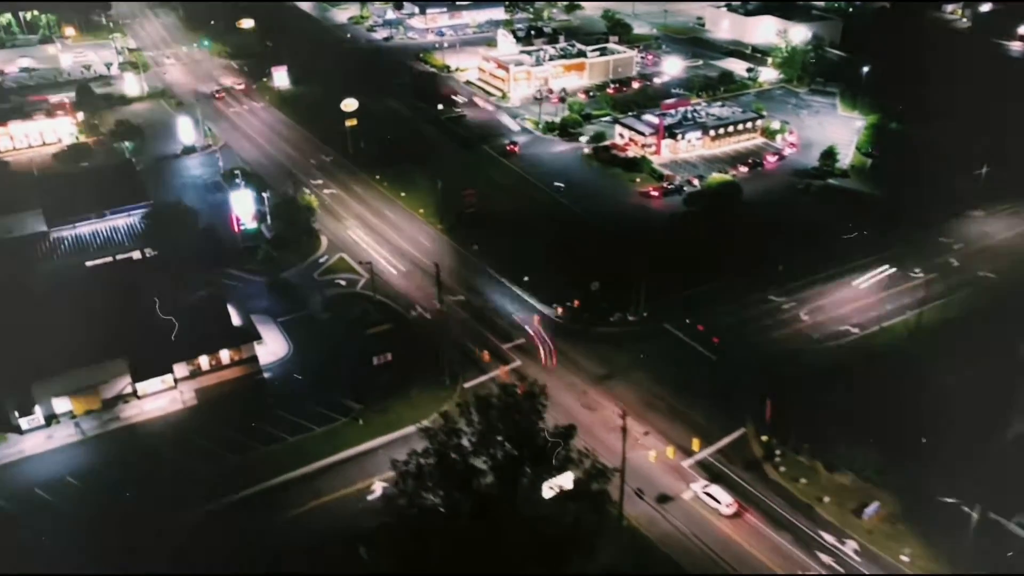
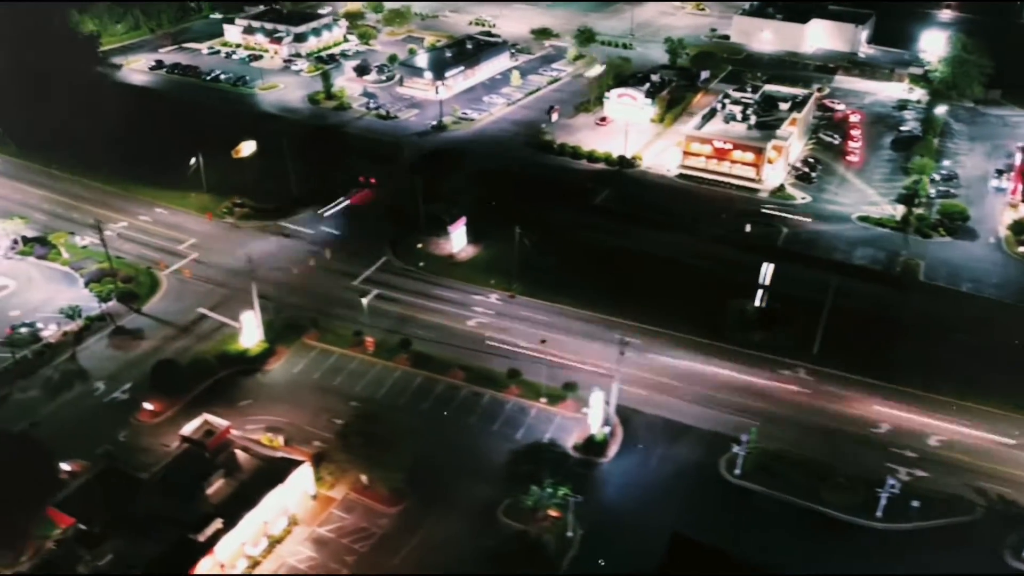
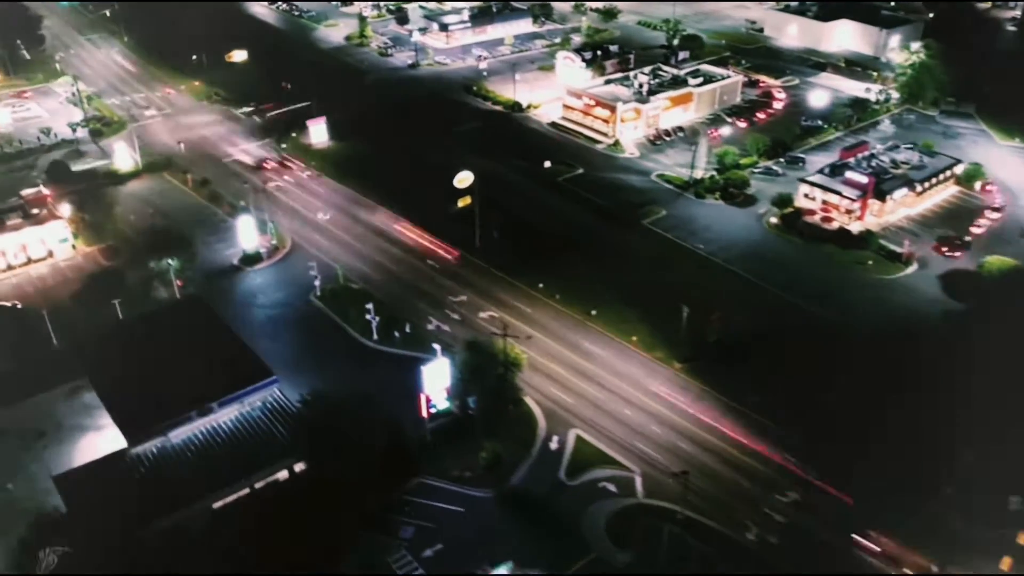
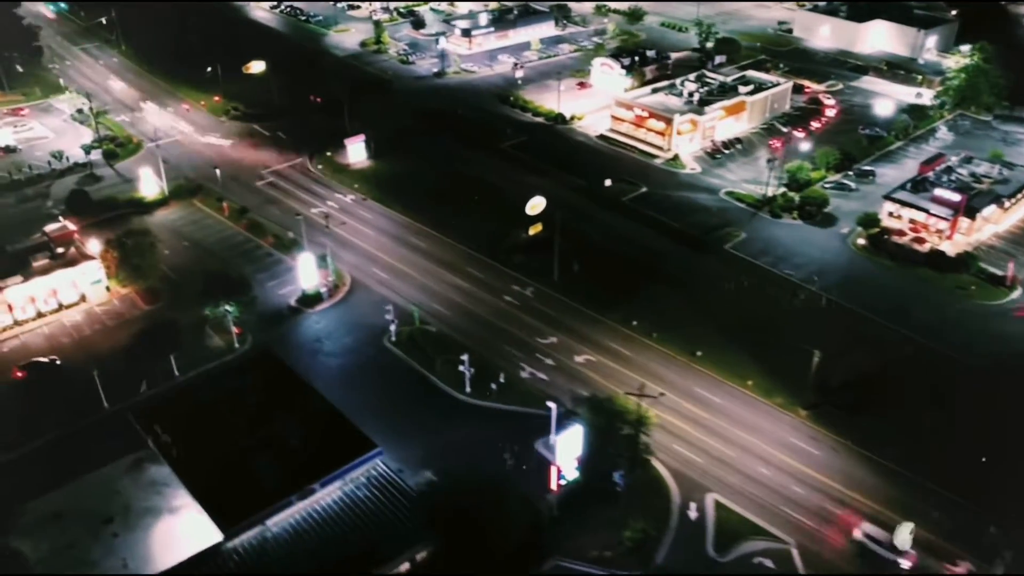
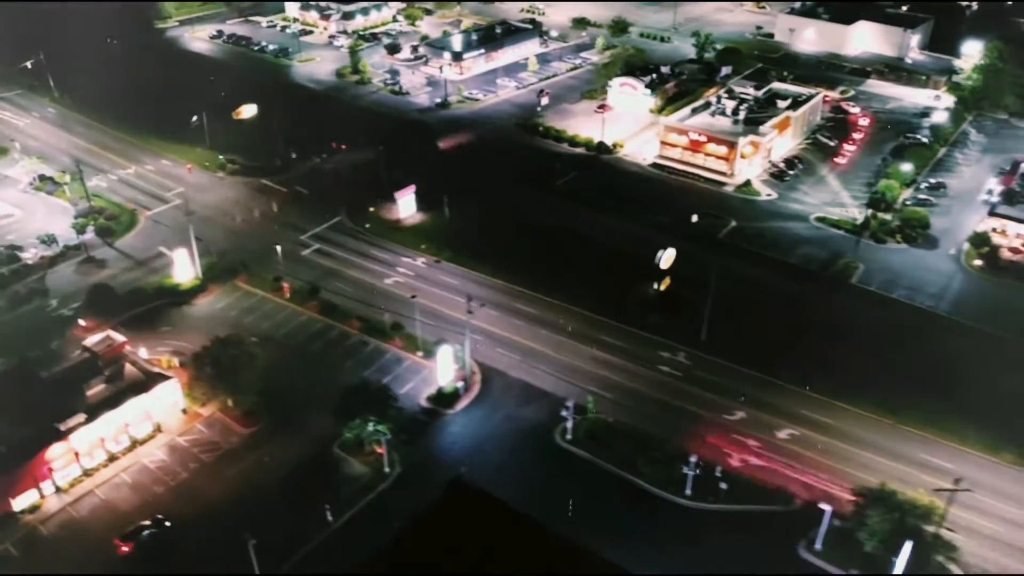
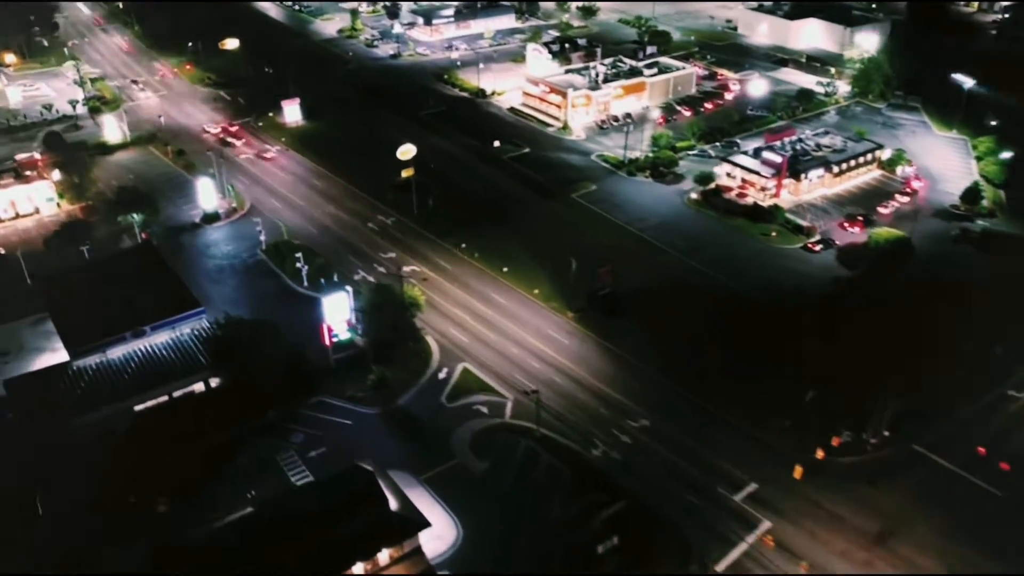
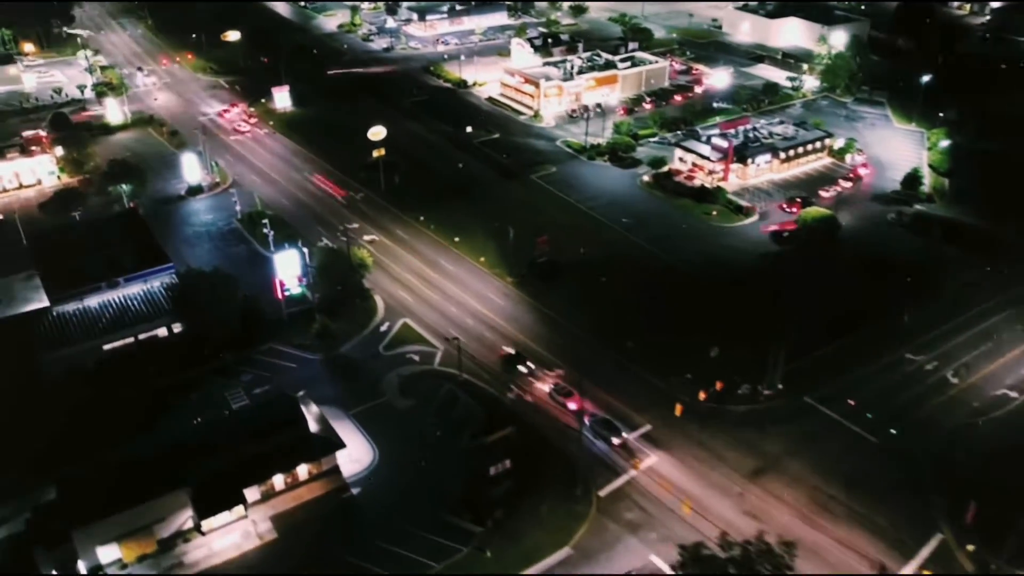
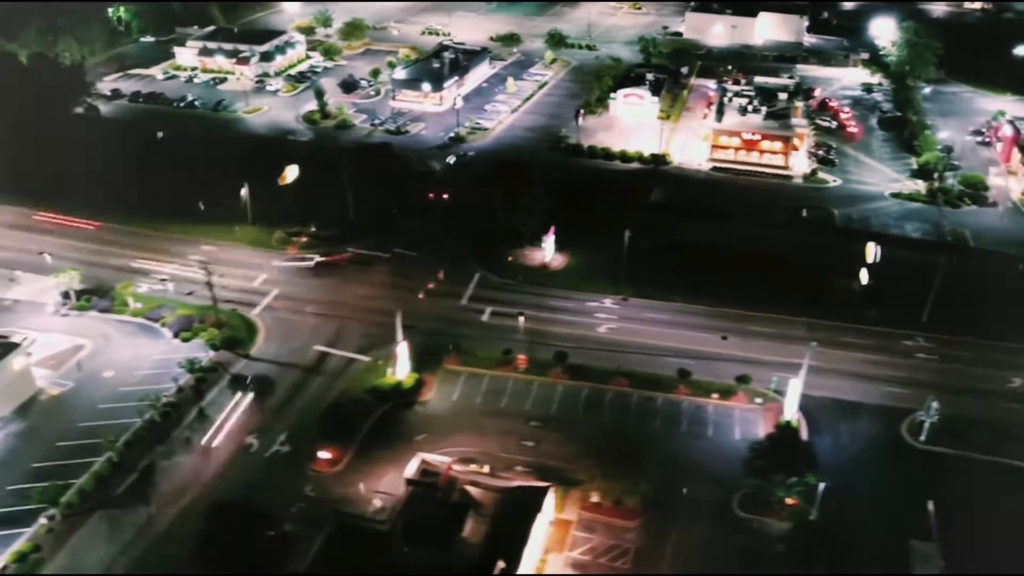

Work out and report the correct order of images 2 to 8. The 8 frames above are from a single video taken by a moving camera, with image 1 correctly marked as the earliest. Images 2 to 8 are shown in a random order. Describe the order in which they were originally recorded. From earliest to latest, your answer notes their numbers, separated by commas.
7, 6, 3, 4, 5, 2, 8
